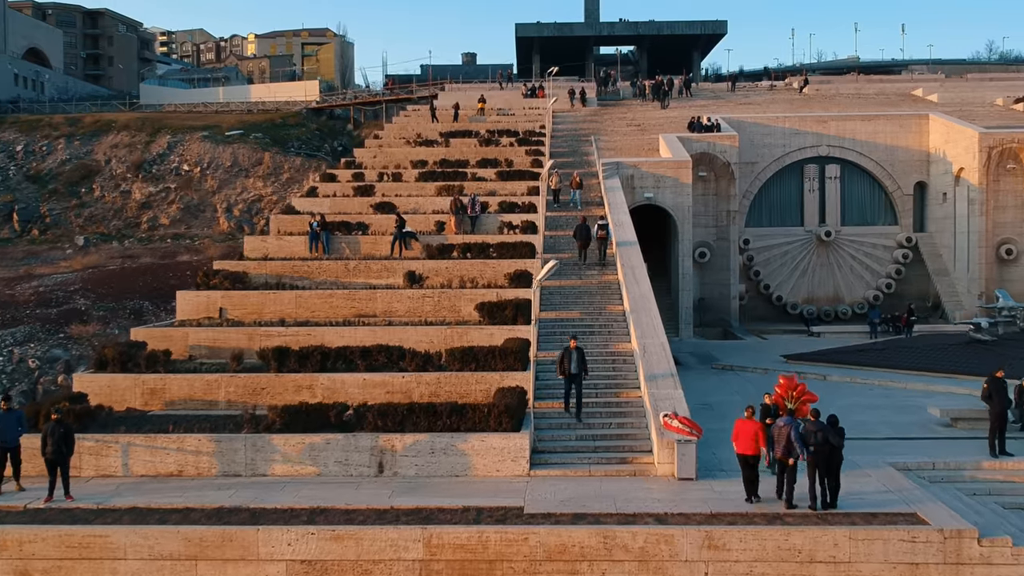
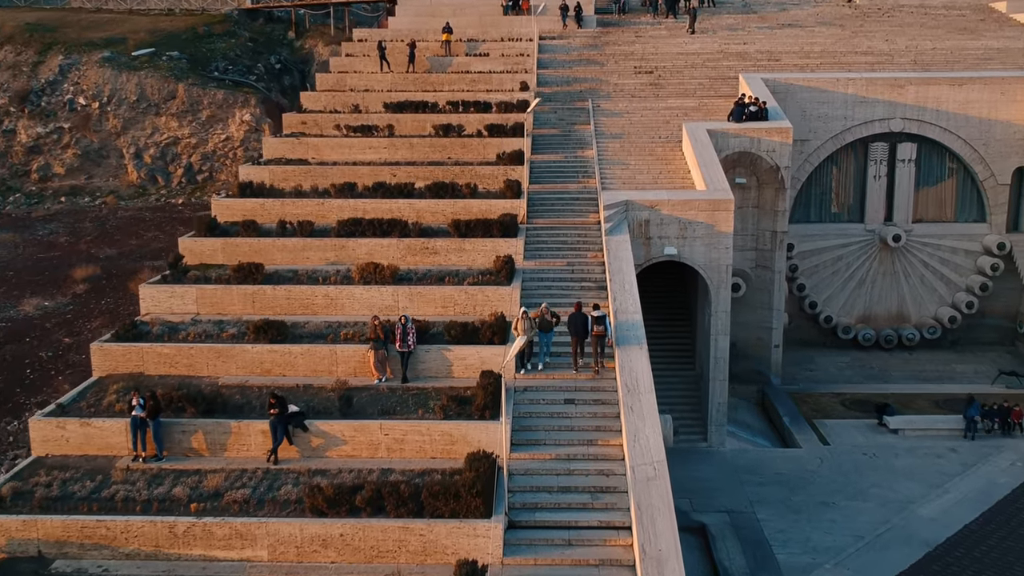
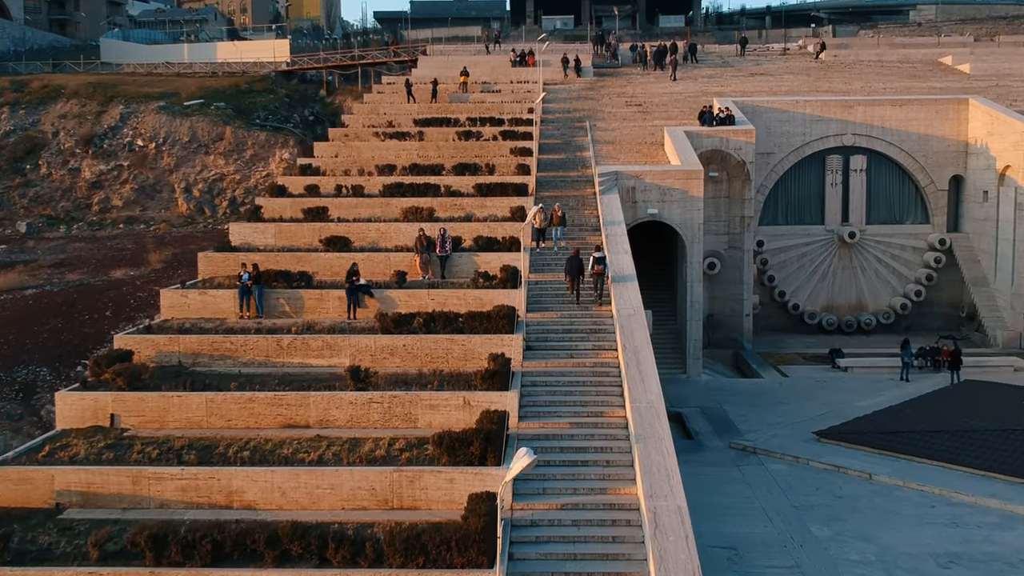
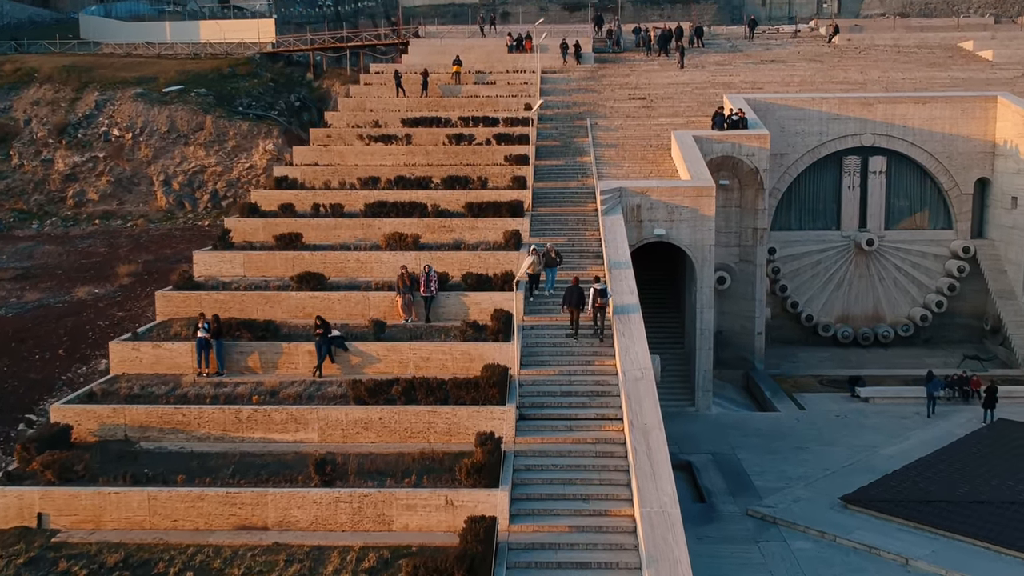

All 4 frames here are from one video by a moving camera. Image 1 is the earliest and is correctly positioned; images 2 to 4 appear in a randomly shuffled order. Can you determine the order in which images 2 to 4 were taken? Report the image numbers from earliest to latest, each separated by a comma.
3, 4, 2
